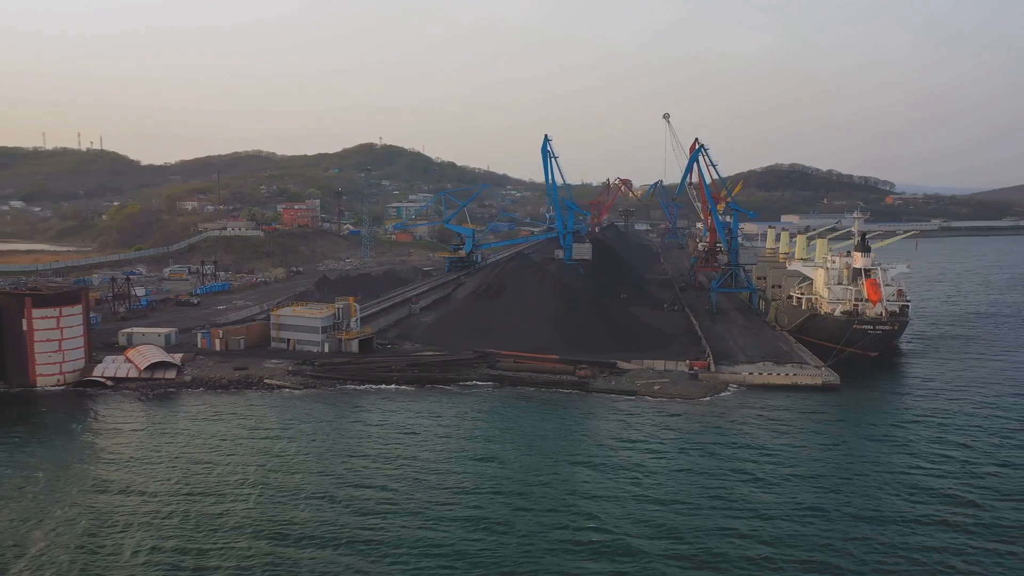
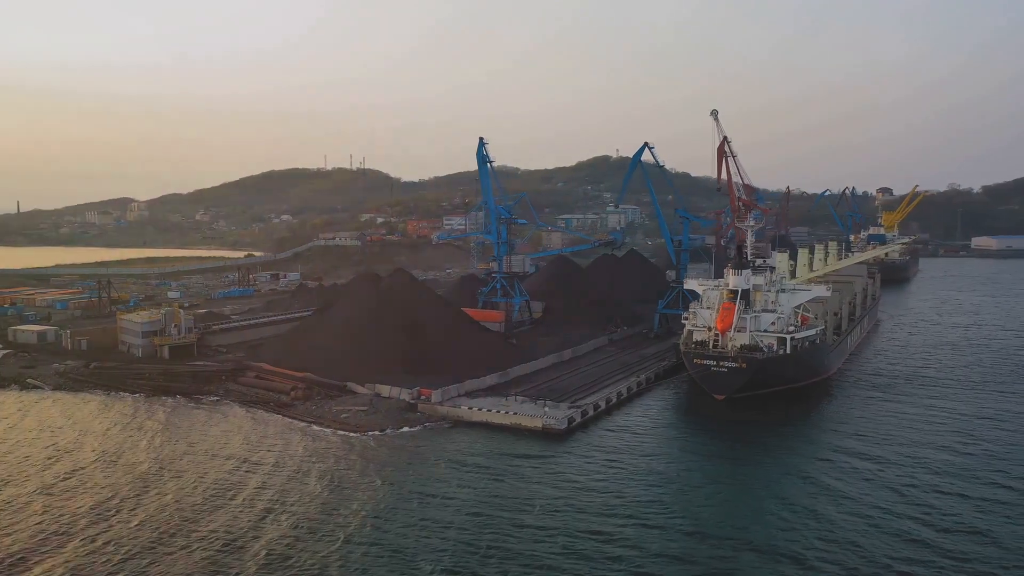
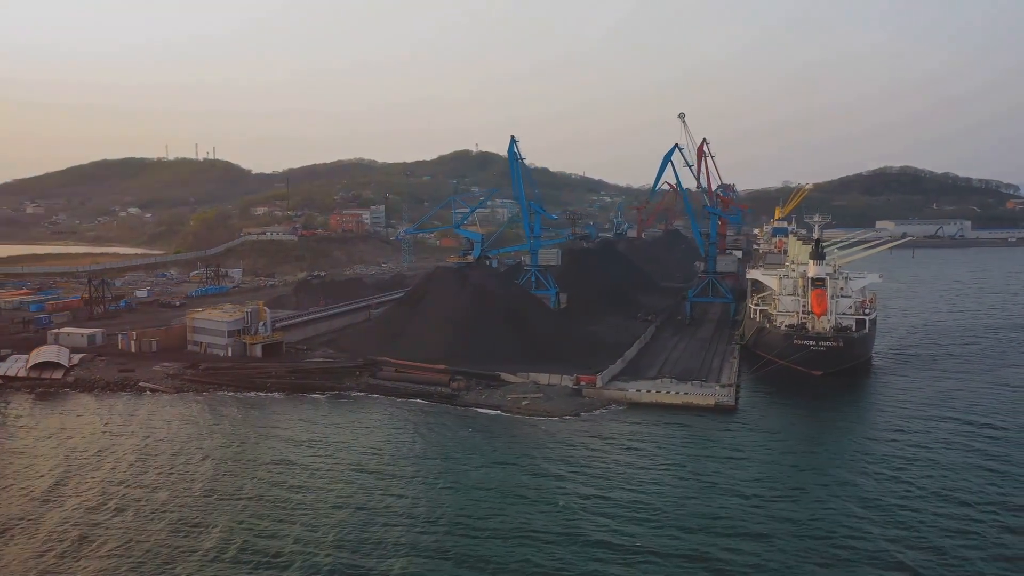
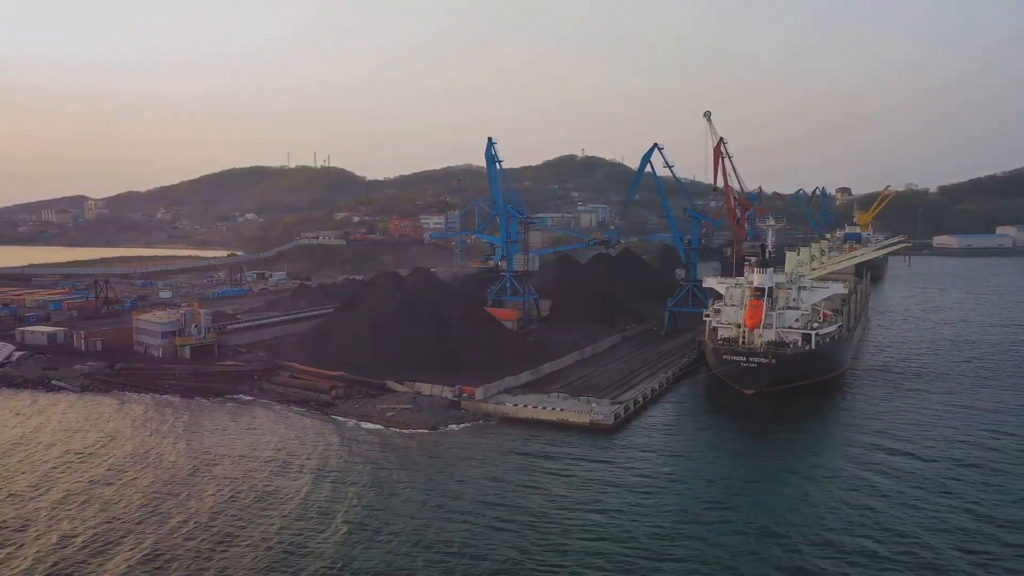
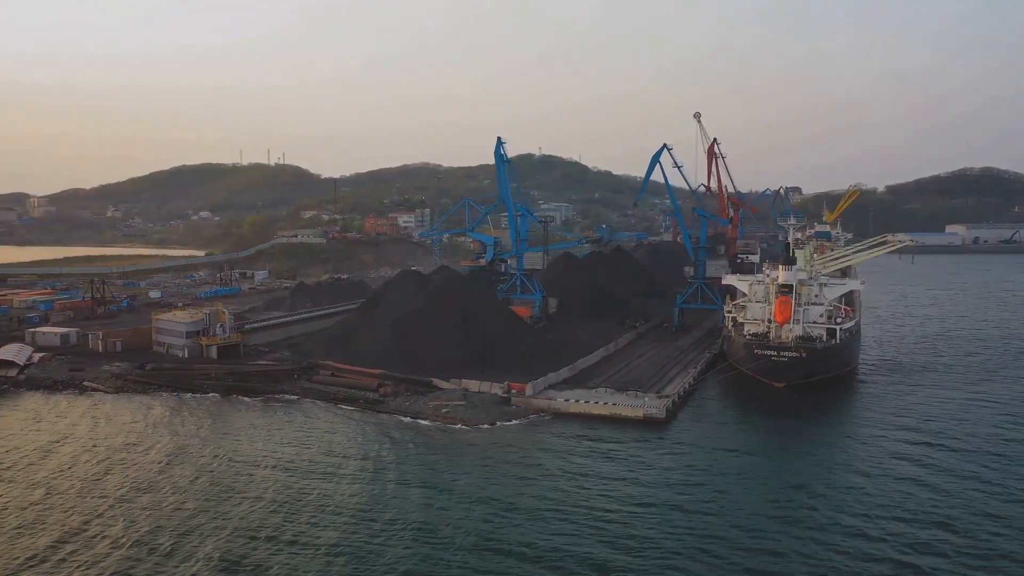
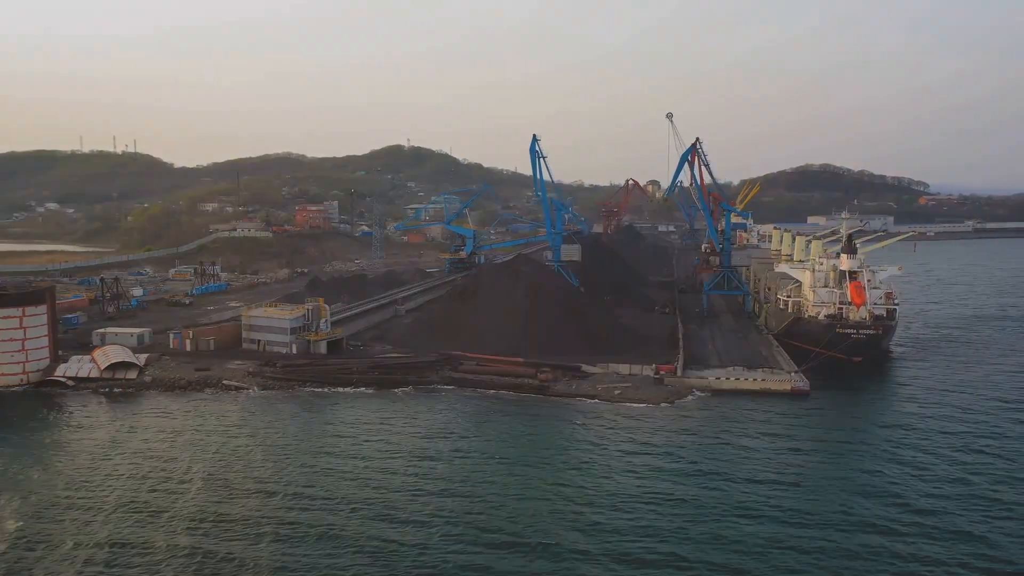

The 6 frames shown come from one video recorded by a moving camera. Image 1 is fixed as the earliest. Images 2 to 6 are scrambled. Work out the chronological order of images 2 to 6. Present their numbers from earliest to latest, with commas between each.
6, 3, 5, 4, 2
